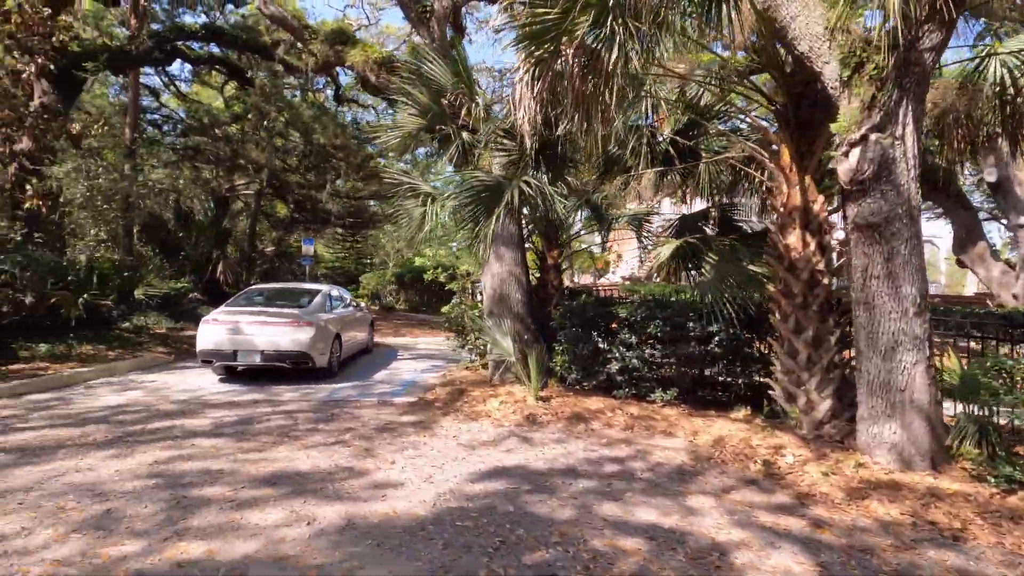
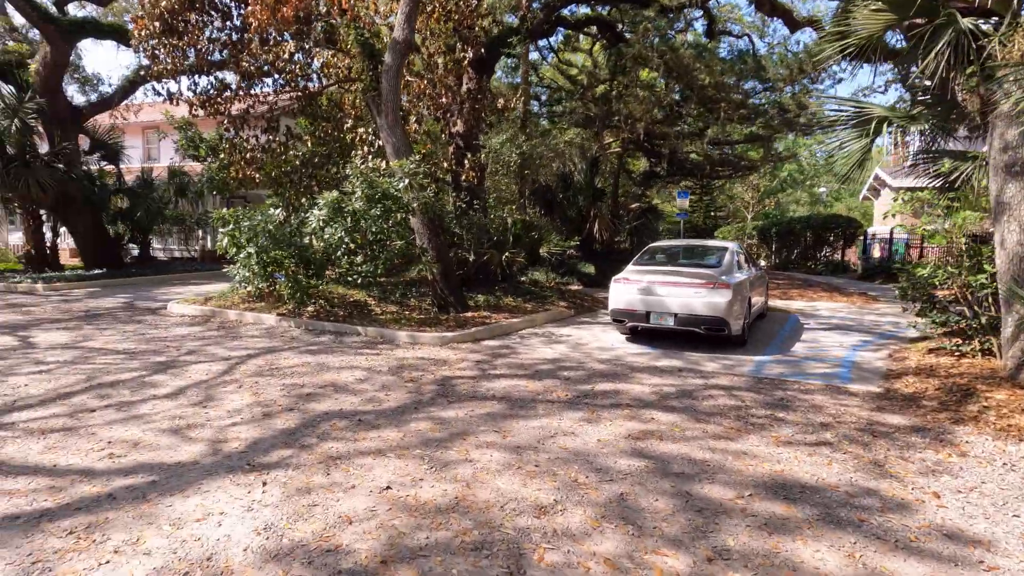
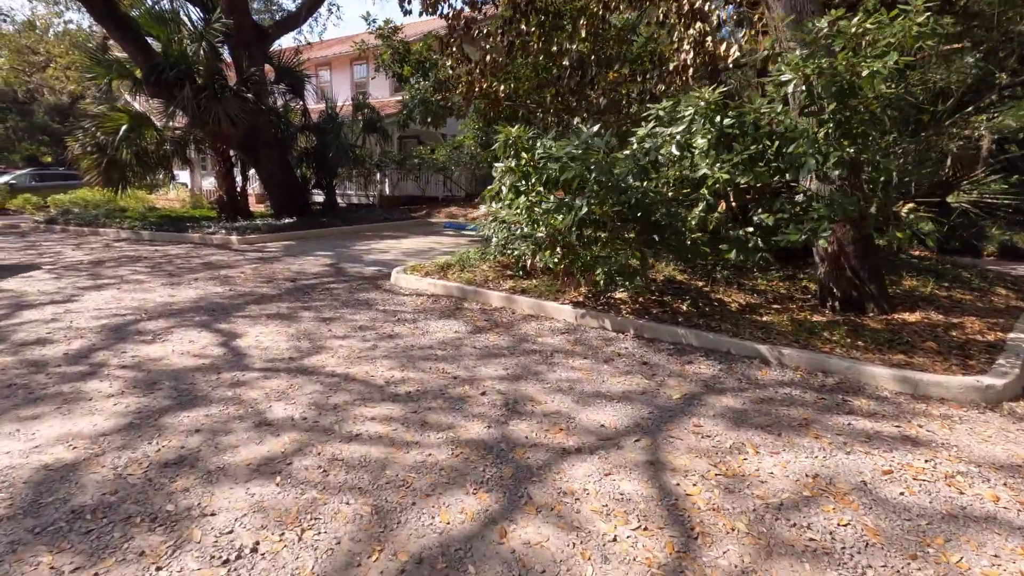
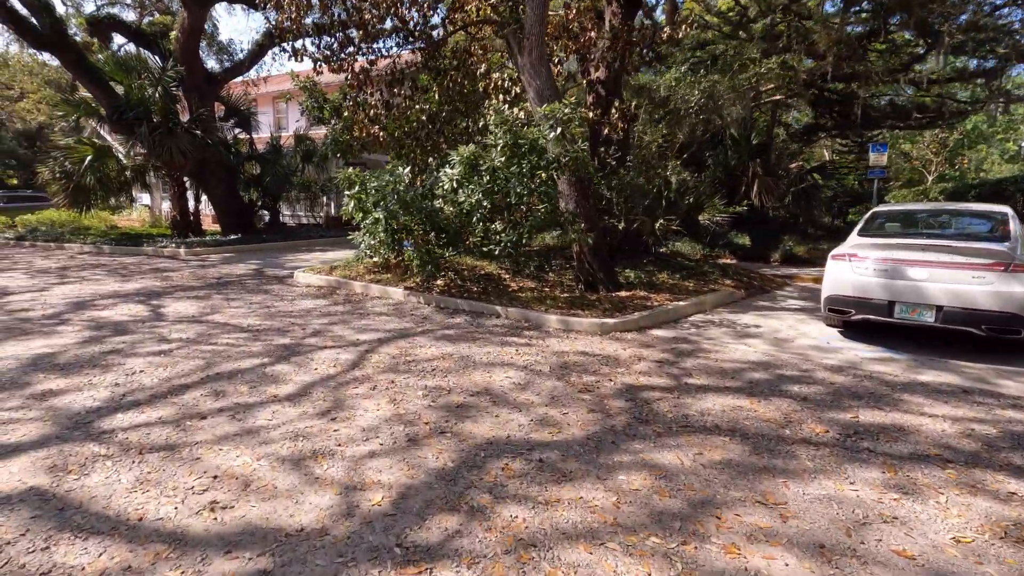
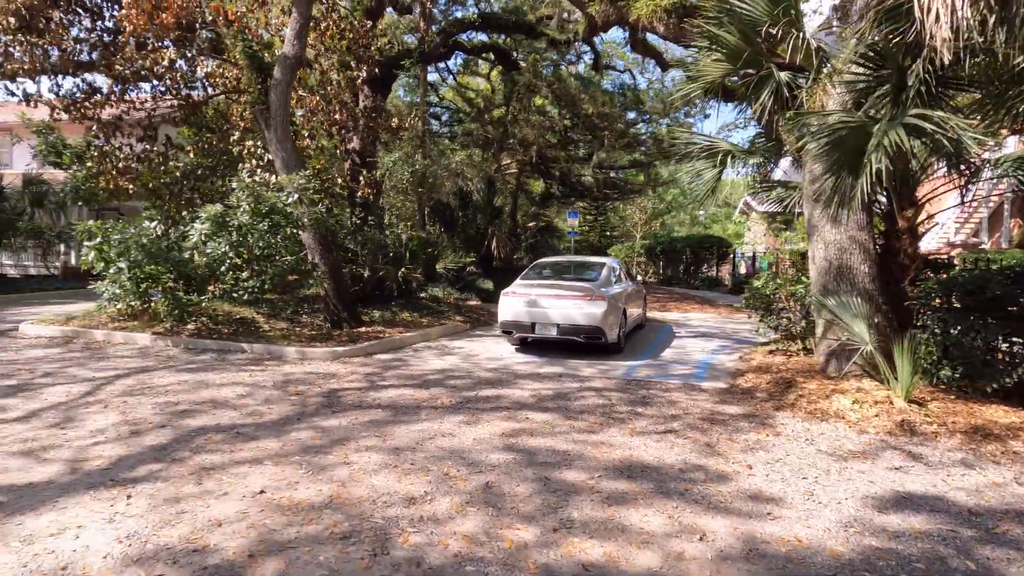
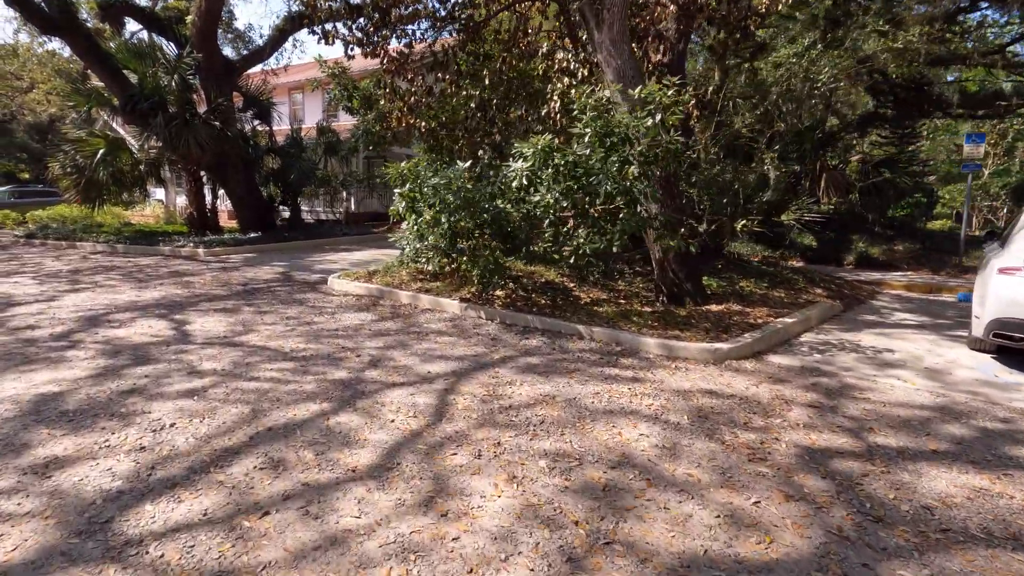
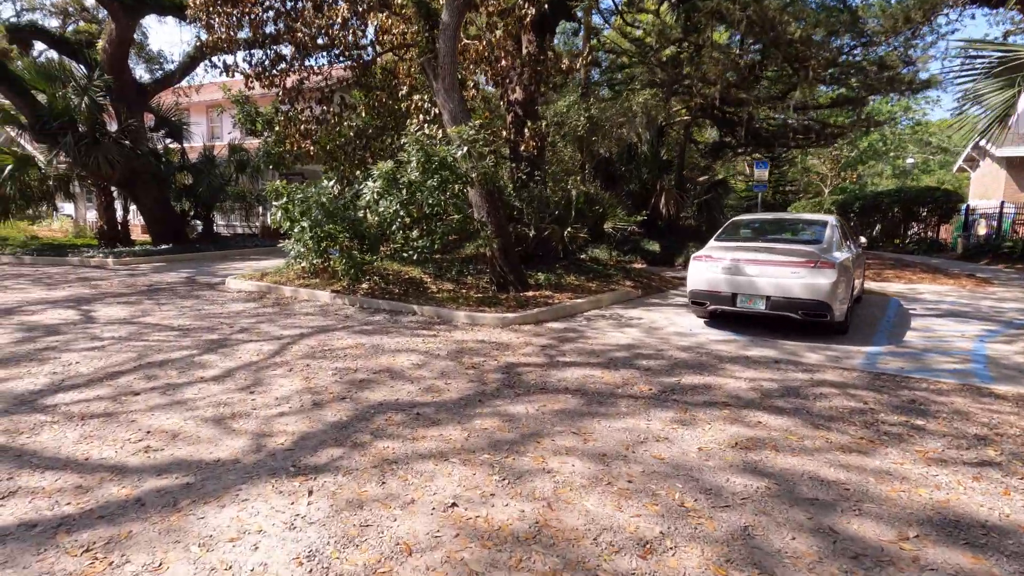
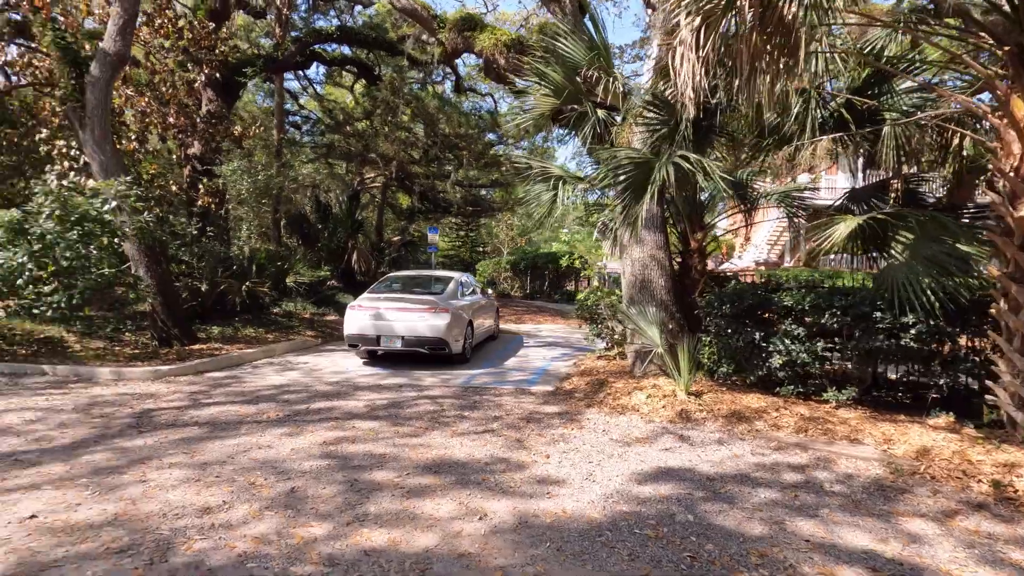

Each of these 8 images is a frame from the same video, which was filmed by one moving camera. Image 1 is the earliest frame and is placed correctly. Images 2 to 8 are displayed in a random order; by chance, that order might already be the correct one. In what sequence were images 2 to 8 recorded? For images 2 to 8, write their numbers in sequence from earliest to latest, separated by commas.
8, 5, 2, 7, 4, 6, 3
